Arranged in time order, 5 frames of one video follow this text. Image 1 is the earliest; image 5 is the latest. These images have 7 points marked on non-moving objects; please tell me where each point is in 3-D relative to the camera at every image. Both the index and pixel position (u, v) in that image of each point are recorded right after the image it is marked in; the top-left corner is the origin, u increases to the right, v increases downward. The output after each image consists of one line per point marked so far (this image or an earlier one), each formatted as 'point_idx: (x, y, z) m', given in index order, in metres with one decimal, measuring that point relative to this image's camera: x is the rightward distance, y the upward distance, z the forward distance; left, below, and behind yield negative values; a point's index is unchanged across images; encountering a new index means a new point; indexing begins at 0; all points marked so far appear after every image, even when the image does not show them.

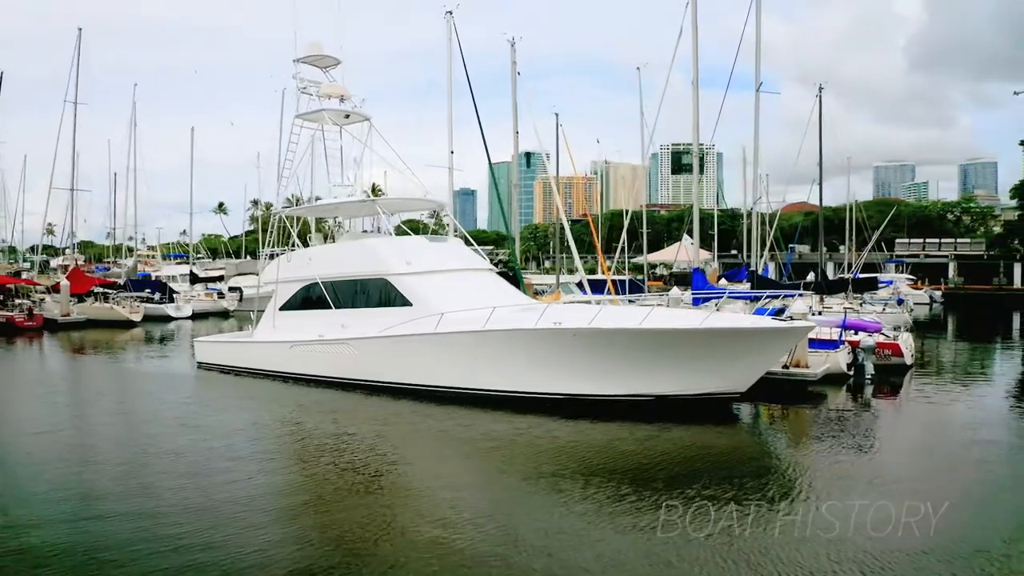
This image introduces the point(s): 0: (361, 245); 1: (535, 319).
0: (-3.0, +0.9, +14.8) m
1: (+0.5, -0.5, +12.9) m
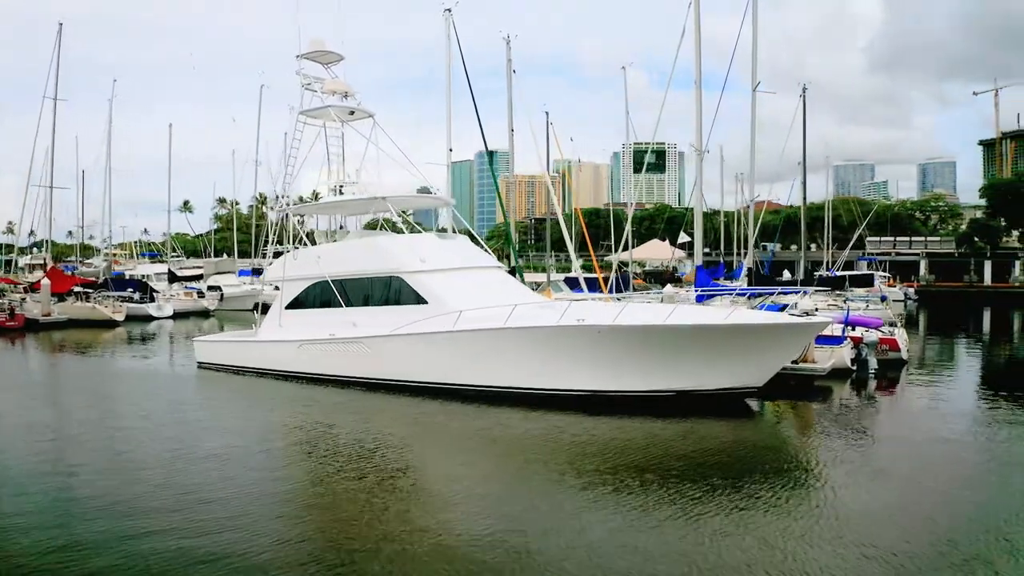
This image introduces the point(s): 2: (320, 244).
0: (-2.7, +0.9, +14.7) m
1: (+0.8, -0.5, +12.9) m
2: (-4.1, +0.9, +15.8) m
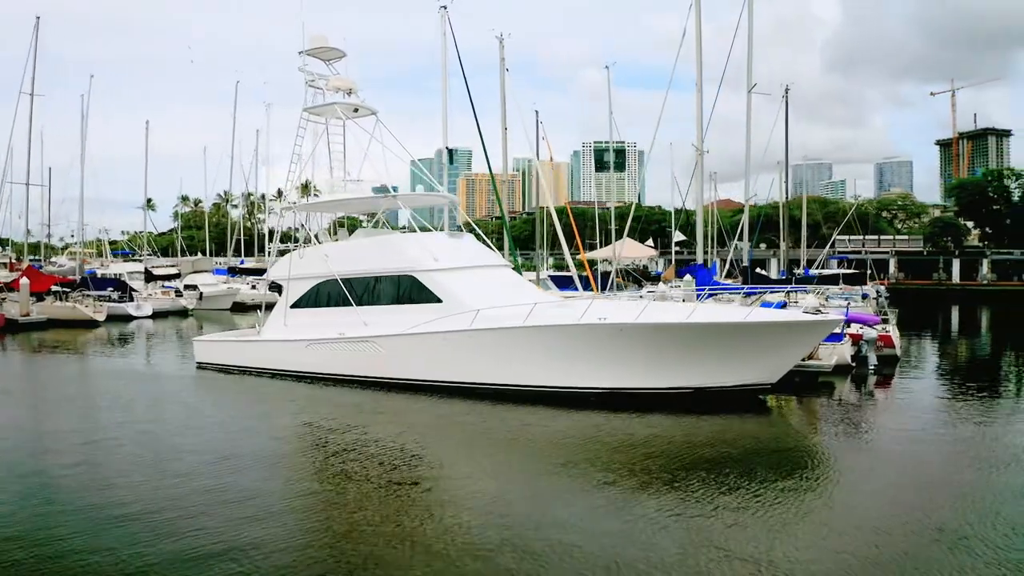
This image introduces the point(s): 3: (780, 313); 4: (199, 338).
0: (-2.5, +0.9, +14.6) m
1: (+1.1, -0.5, +12.9) m
2: (-3.9, +1.0, +15.7) m
3: (+4.6, -0.4, +12.5) m
4: (-7.5, -1.2, +17.5) m
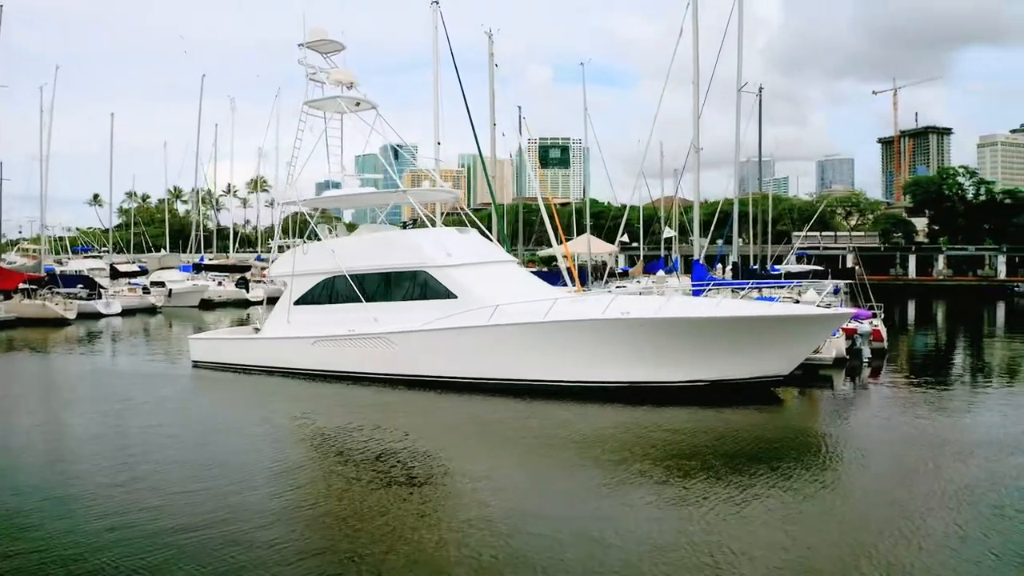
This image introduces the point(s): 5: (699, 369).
0: (-2.3, +1.0, +14.5) m
1: (+1.4, -0.4, +13.0) m
2: (-3.8, +1.0, +15.5) m
3: (+4.9, -0.3, +12.7) m
4: (-7.4, -1.1, +17.1) m
5: (+3.2, -1.5, +12.9) m
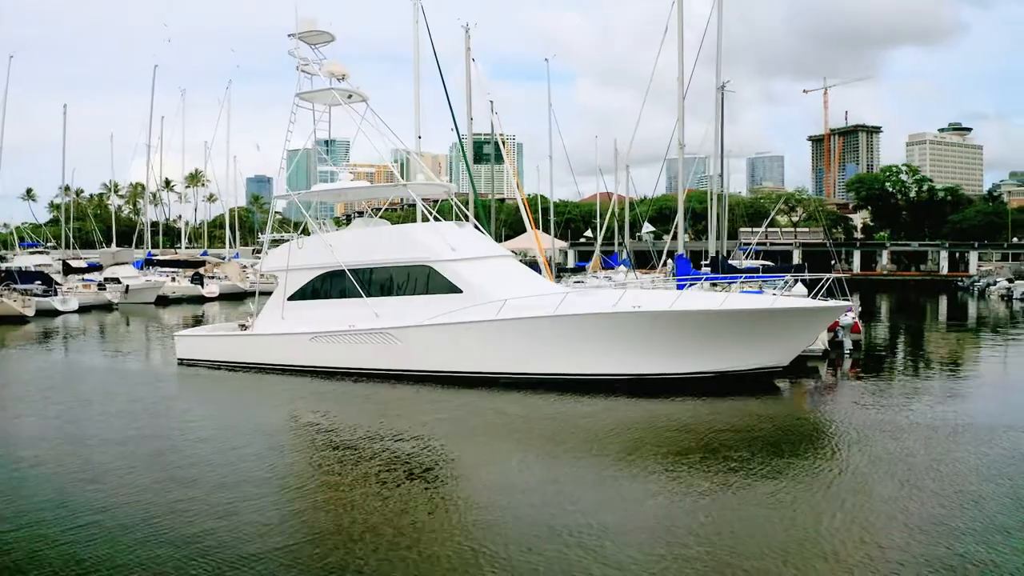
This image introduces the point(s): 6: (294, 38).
0: (-2.3, +1.1, +14.4) m
1: (+1.5, -0.3, +13.1) m
2: (-3.8, +1.2, +15.3) m
3: (+5.0, -0.2, +13.1) m
4: (-7.5, -1.0, +16.7) m
5: (+3.4, -1.3, +13.2) m
6: (-4.9, +5.7, +16.6) m
